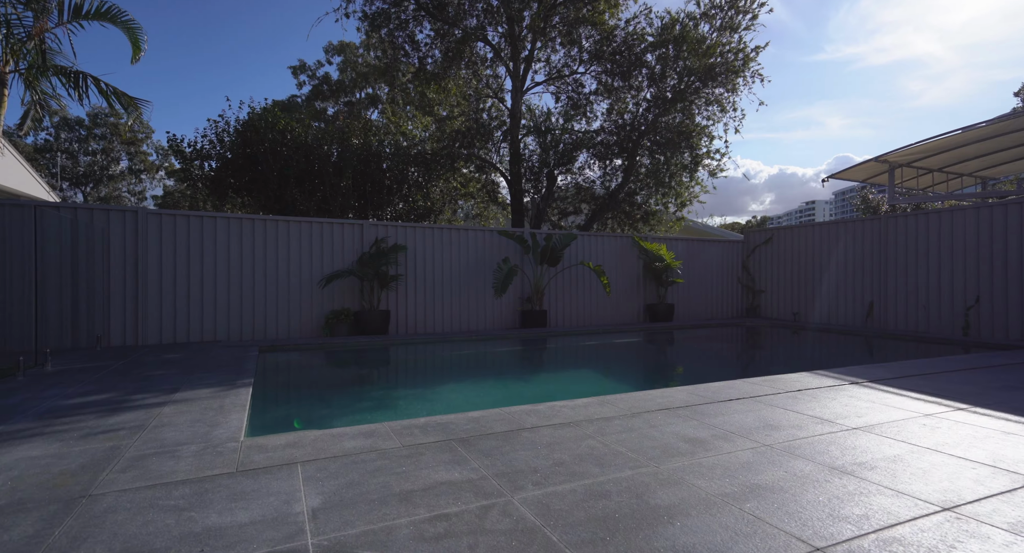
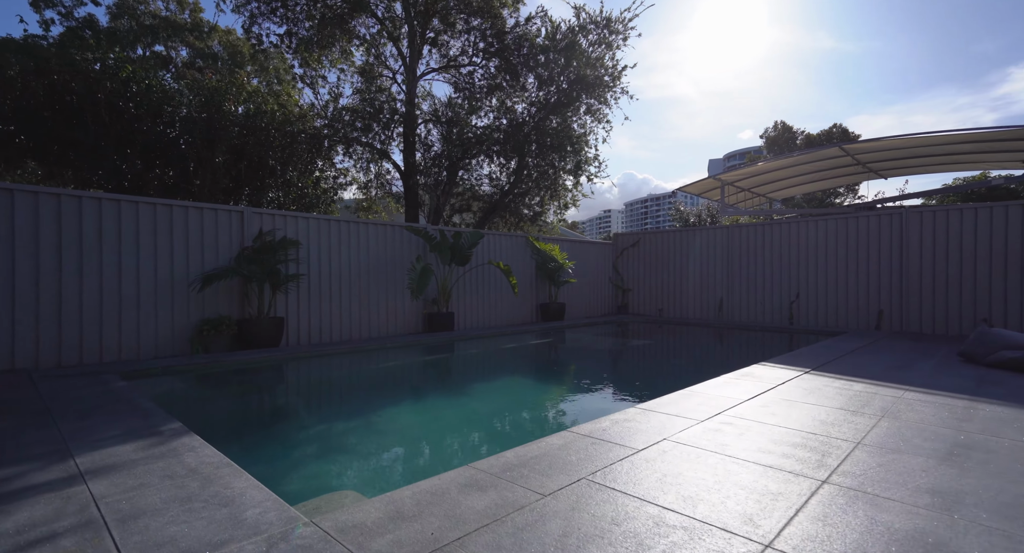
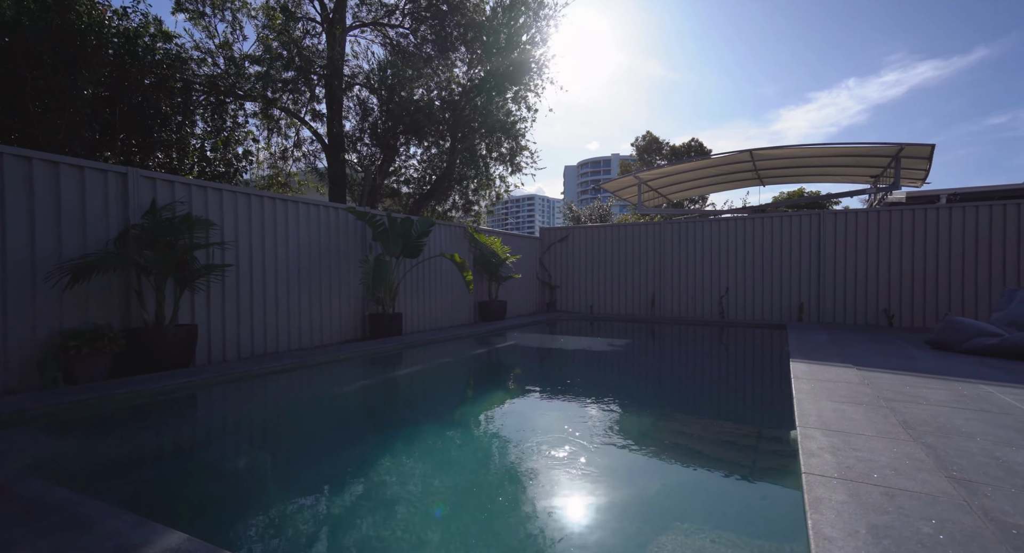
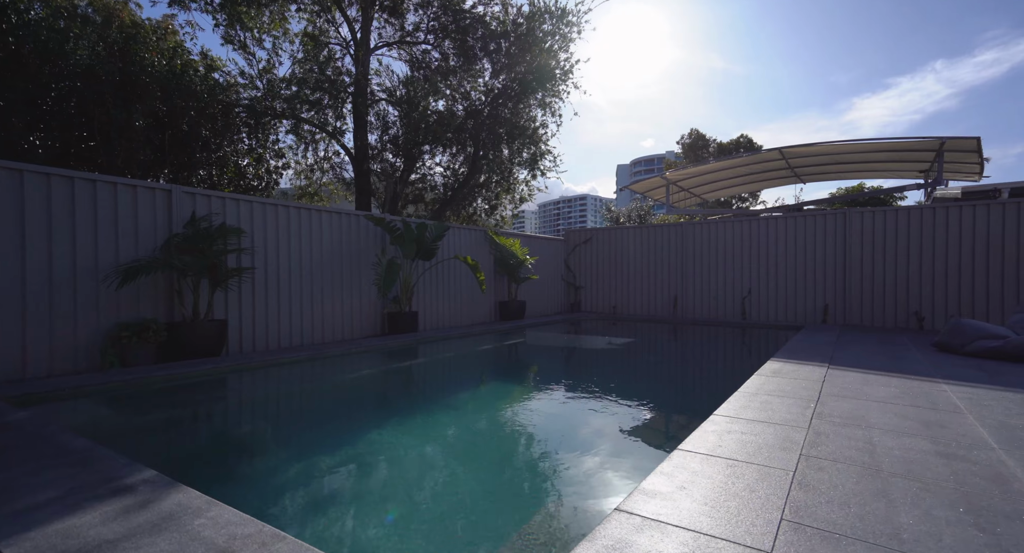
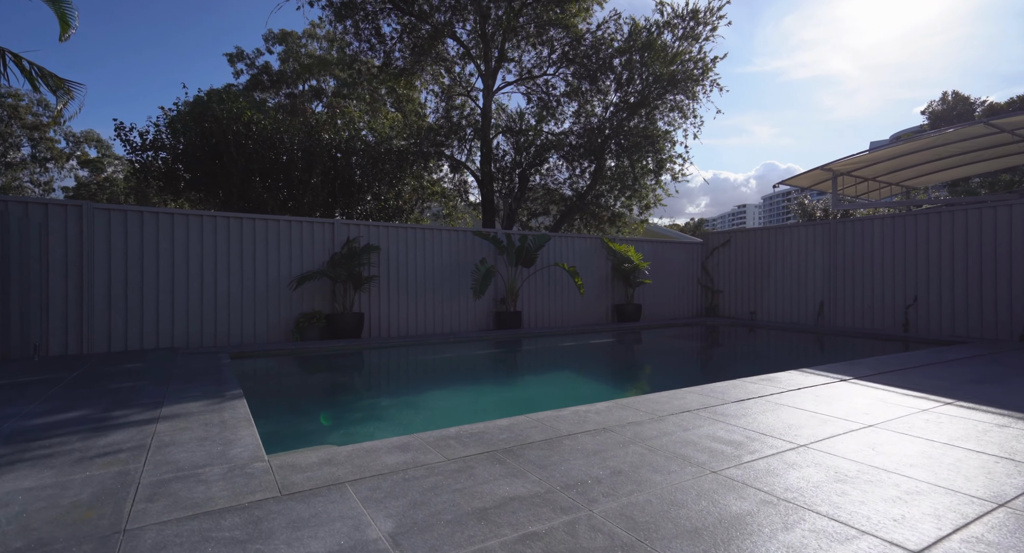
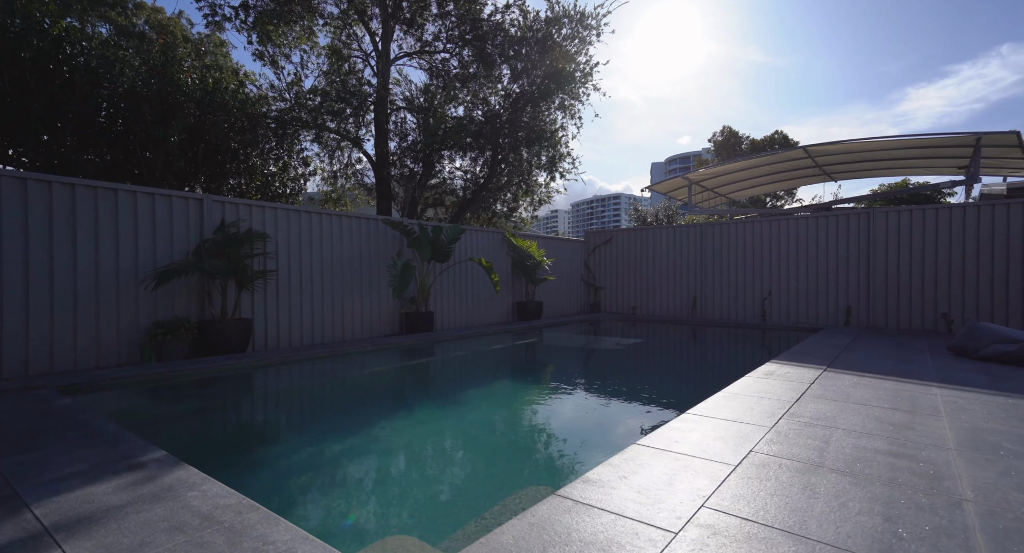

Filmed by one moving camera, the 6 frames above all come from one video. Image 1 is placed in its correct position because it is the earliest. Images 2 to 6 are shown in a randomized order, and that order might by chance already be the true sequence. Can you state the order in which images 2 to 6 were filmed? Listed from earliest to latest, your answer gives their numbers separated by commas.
5, 2, 6, 4, 3
